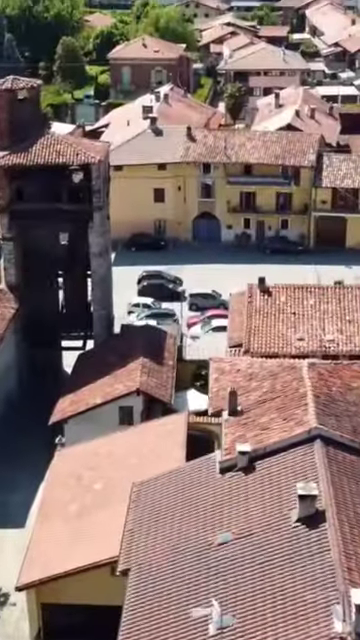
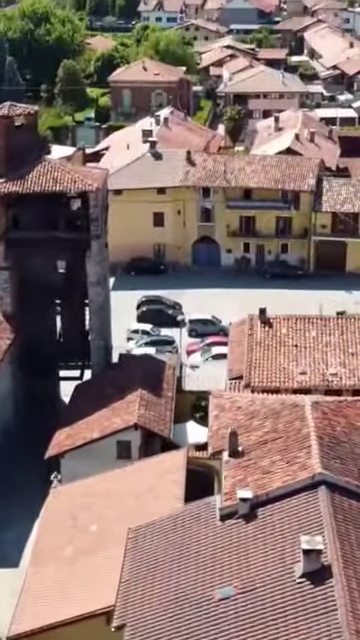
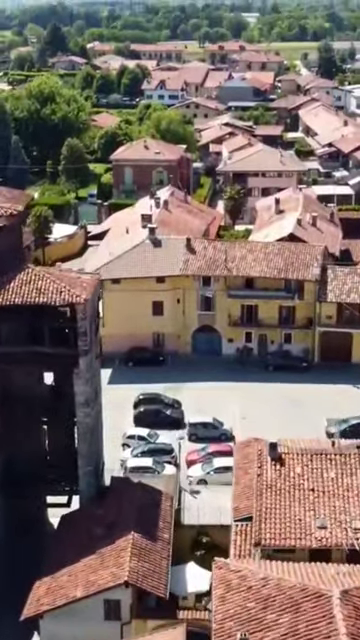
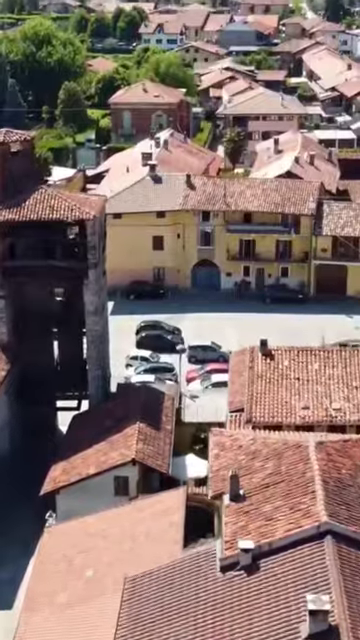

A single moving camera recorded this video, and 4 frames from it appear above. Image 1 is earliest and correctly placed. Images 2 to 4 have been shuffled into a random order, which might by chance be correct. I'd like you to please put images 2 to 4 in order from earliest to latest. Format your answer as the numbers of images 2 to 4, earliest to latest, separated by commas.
2, 4, 3
